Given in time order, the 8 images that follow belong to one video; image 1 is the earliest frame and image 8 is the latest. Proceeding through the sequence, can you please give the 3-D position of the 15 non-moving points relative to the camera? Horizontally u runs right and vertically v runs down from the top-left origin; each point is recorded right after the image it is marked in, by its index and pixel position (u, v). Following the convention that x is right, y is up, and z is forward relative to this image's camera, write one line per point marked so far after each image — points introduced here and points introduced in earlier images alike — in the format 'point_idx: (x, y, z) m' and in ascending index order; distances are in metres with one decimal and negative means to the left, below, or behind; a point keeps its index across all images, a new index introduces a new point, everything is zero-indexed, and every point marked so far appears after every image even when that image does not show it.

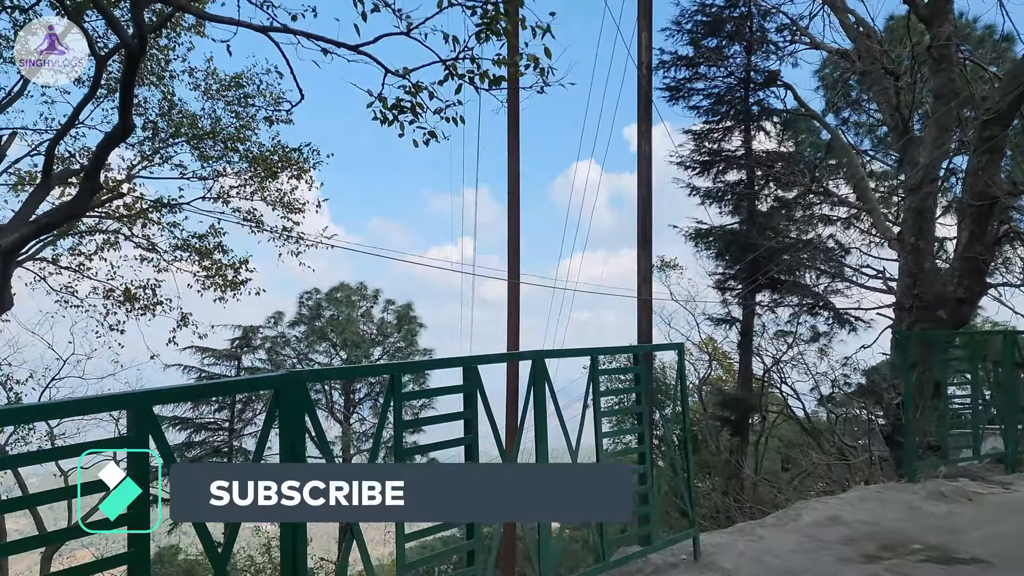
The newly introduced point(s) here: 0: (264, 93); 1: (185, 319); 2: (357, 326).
0: (-3.9, +3.2, +11.2) m
1: (-5.3, -0.5, +11.0) m
2: (-4.0, -1.0, +18.8) m
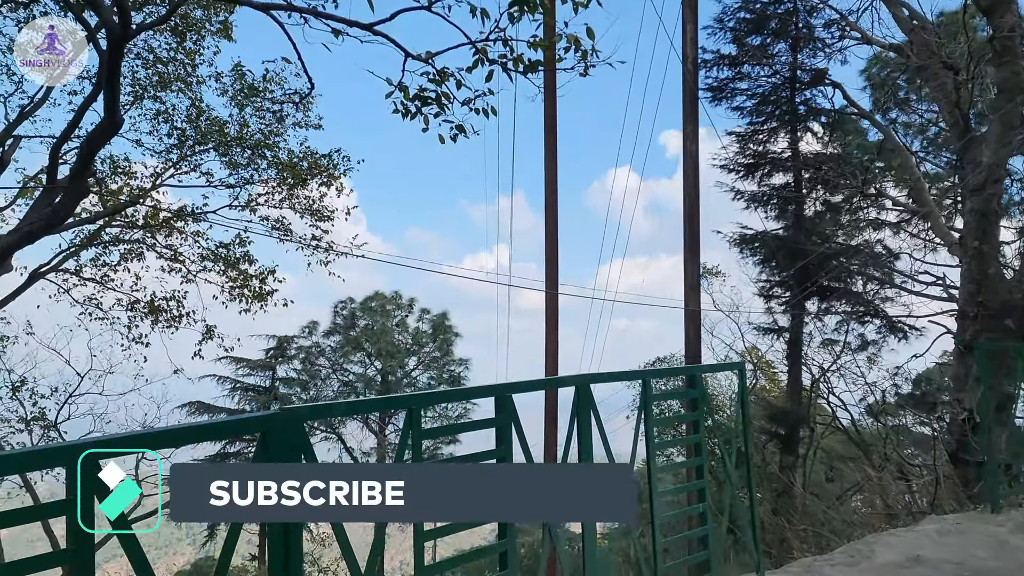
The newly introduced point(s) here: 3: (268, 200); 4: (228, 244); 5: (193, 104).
0: (-3.4, +3.0, +11.1) m
1: (-4.8, -0.7, +10.8) m
2: (-3.1, -1.2, +18.6) m
3: (-3.9, +1.4, +11.2) m
4: (-4.4, +0.7, +10.8) m
5: (-4.7, +2.7, +10.4) m
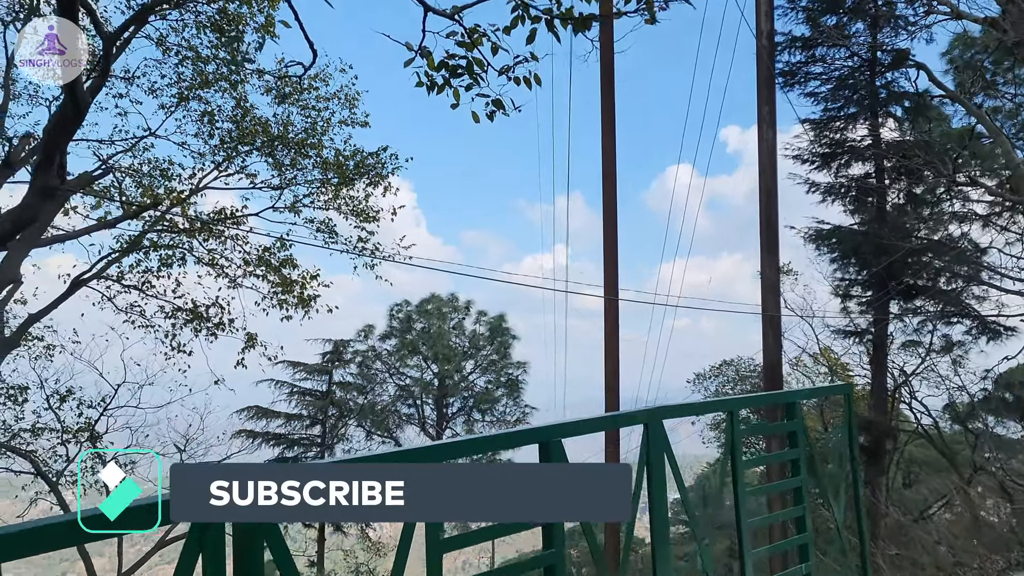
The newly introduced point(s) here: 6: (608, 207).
0: (-2.6, +2.9, +10.8) m
1: (-3.9, -0.7, +10.7) m
2: (-1.6, -1.3, +18.3) m
3: (-3.1, +1.4, +11.0) m
4: (-3.6, +0.6, +10.6) m
5: (-3.9, +2.6, +10.2) m
6: (+1.5, +1.2, +10.8) m
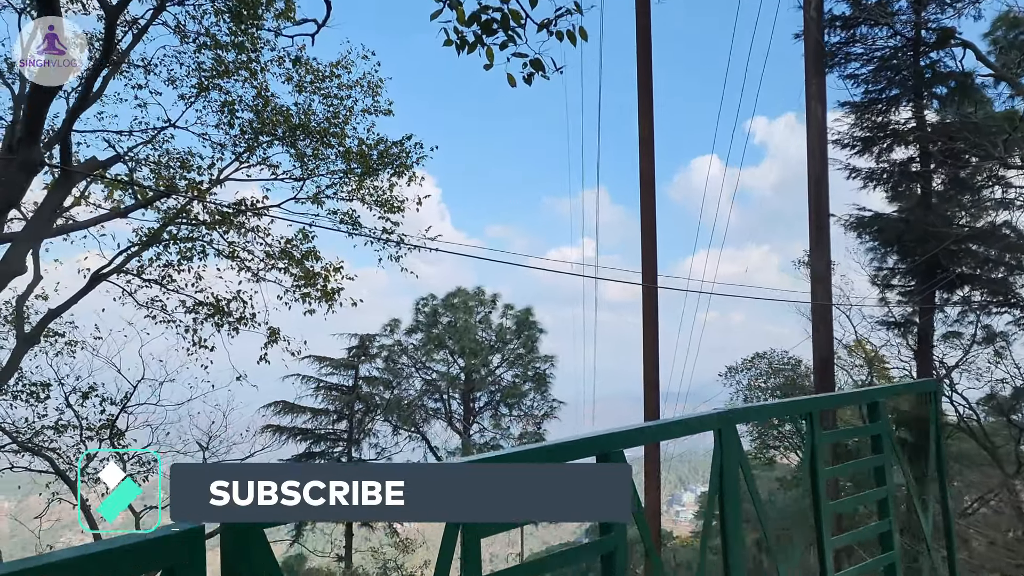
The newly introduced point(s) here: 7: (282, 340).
0: (-2.2, +3.0, +10.6) m
1: (-3.5, -0.6, +10.5) m
2: (-0.9, -1.1, +18.0) m
3: (-2.7, +1.5, +10.8) m
4: (-3.2, +0.7, +10.5) m
5: (-3.5, +2.7, +10.0) m
6: (+1.9, +1.4, +10.5) m
7: (-3.4, -0.8, +10.6) m
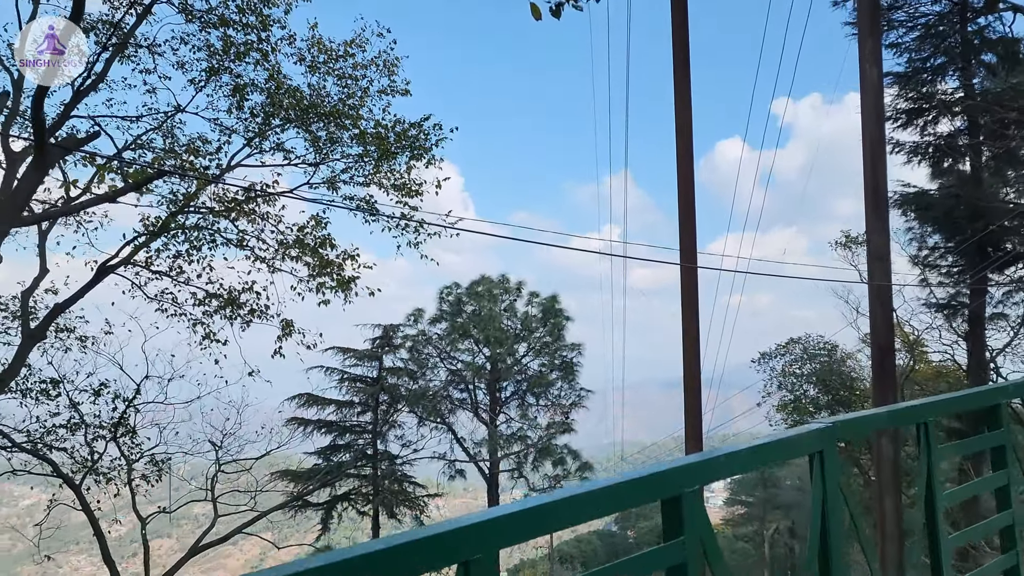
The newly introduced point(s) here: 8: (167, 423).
0: (-1.9, +3.2, +10.2) m
1: (-3.2, -0.5, +10.3) m
2: (-0.3, -0.8, +17.7) m
3: (-2.3, +1.6, +10.4) m
4: (-2.9, +0.8, +10.2) m
5: (-3.2, +2.8, +9.7) m
6: (+2.2, +1.6, +10.0) m
7: (-3.0, -0.6, +10.4) m
8: (-5.0, -1.9, +10.2) m
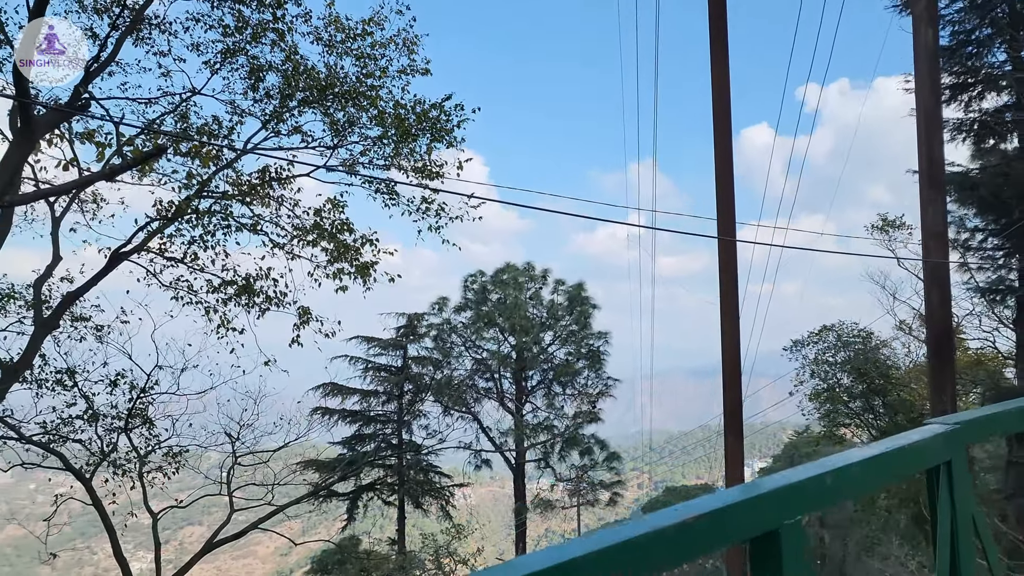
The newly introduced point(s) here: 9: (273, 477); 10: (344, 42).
0: (-1.5, +3.4, +10.0) m
1: (-2.8, -0.3, +10.1) m
2: (+0.3, -0.5, +17.4) m
3: (-2.0, +1.8, +10.2) m
4: (-2.5, +1.0, +10.0) m
5: (-2.9, +3.0, +9.5) m
6: (+2.5, +1.8, +9.6) m
7: (-2.6, -0.5, +10.2) m
8: (-4.6, -1.8, +10.2) m
9: (-3.5, -2.7, +10.4) m
10: (-2.2, +3.2, +9.3) m
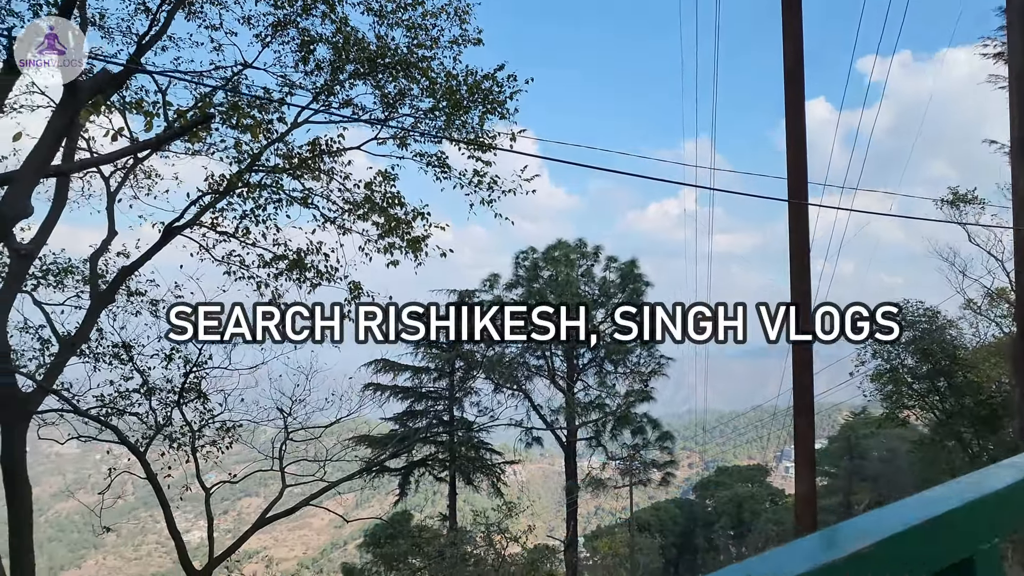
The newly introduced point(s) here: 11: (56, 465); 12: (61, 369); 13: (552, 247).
0: (-0.8, +3.7, +9.8) m
1: (-2.1, 0.0, +10.1) m
2: (+1.5, 0.0, +17.2) m
3: (-1.2, +2.1, +10.1) m
4: (-1.8, +1.3, +9.9) m
5: (-2.2, +3.3, +9.4) m
6: (+3.2, +2.1, +9.2) m
7: (-1.9, -0.1, +10.2) m
8: (-3.9, -1.4, +10.3) m
9: (-2.7, -2.4, +10.6) m
10: (-1.5, +3.5, +9.2) m
11: (-6.2, -2.4, +9.9) m
12: (-5.4, -1.0, +8.6) m
13: (+1.0, +1.0, +17.8) m
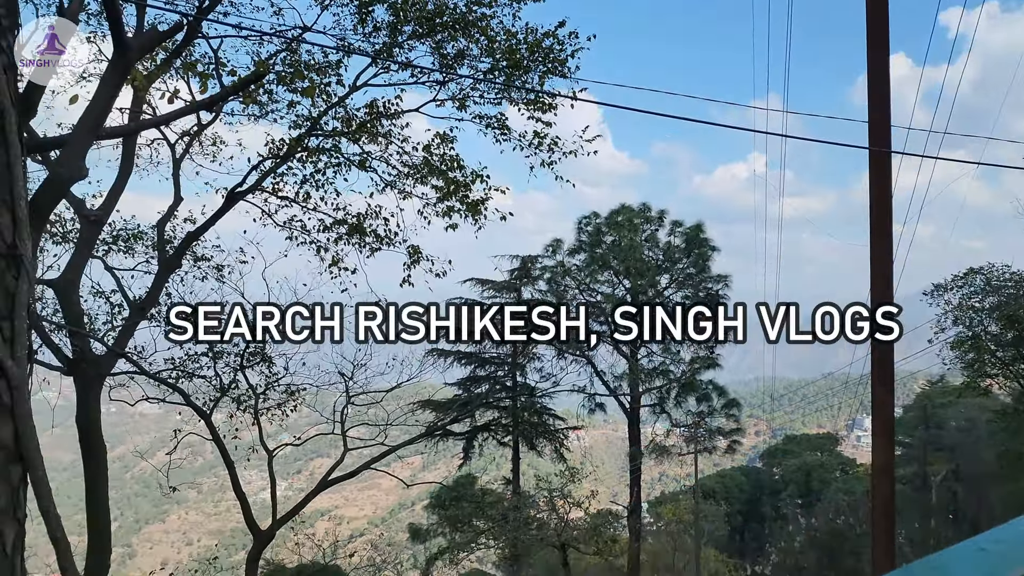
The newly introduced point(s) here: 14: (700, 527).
0: (0.0, +4.1, +9.5) m
1: (-1.2, +0.5, +10.1) m
2: (+3.0, +0.8, +16.8) m
3: (-0.4, +2.6, +9.9) m
4: (-1.0, +1.8, +9.8) m
5: (-1.4, +3.8, +9.3) m
6: (+4.0, +2.5, +8.7) m
7: (-1.0, +0.4, +10.2) m
8: (-3.0, -0.9, +10.5) m
9: (-1.8, -1.9, +10.7) m
10: (-0.7, +3.9, +9.0) m
11: (-5.4, -1.9, +10.3) m
12: (-4.7, -0.6, +9.0) m
13: (+2.5, +1.9, +17.4) m
14: (+3.9, -5.0, +14.9) m
